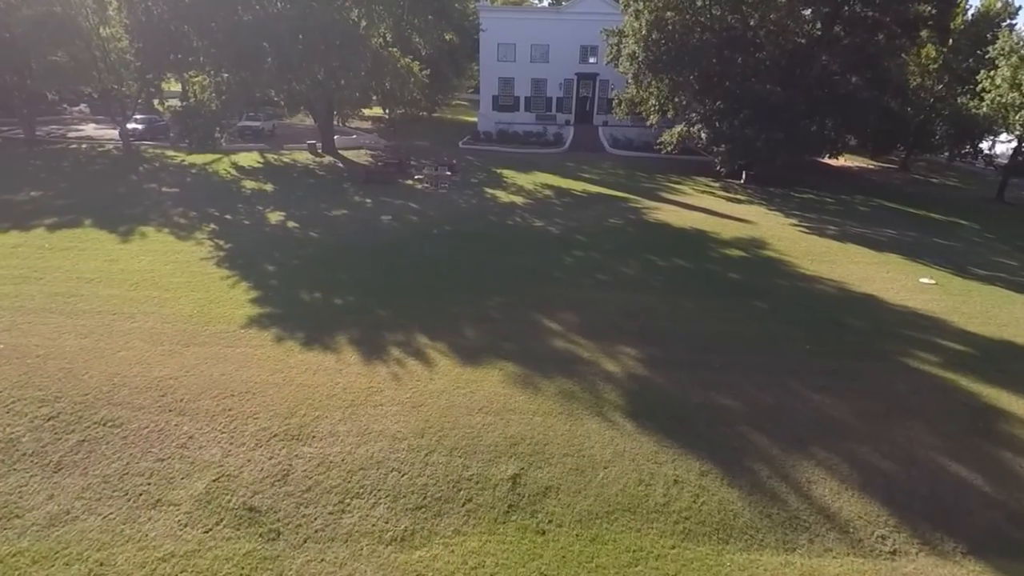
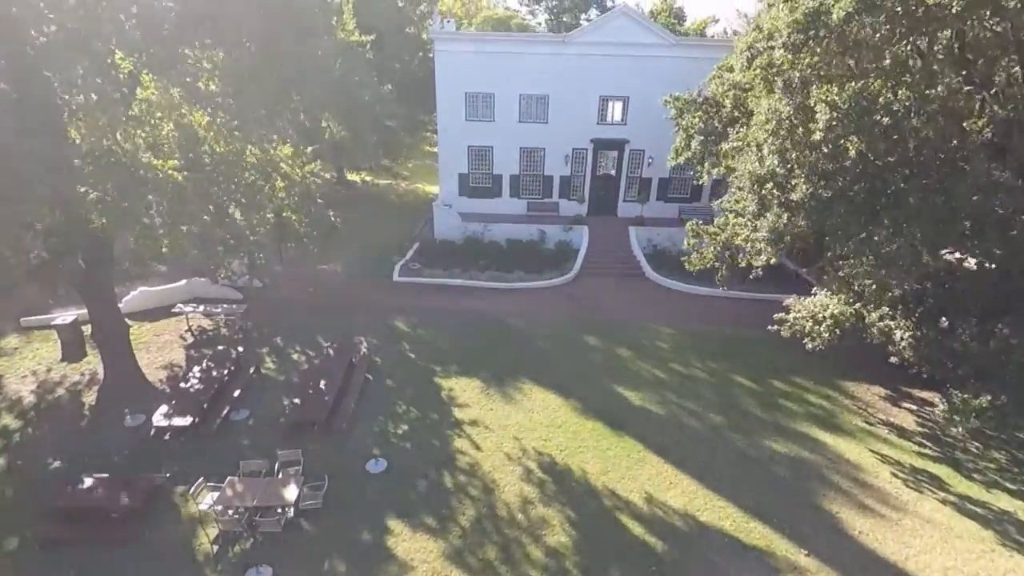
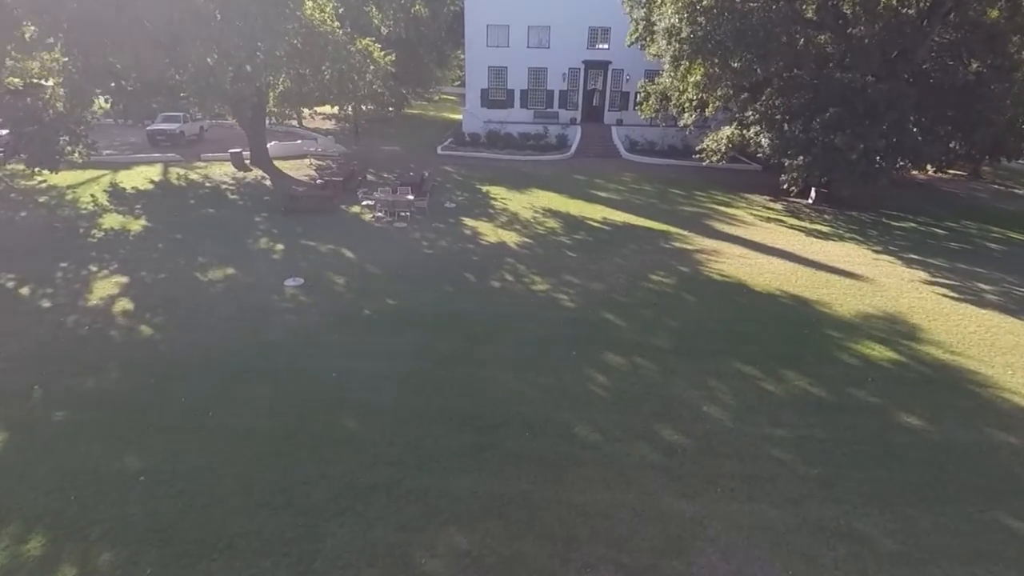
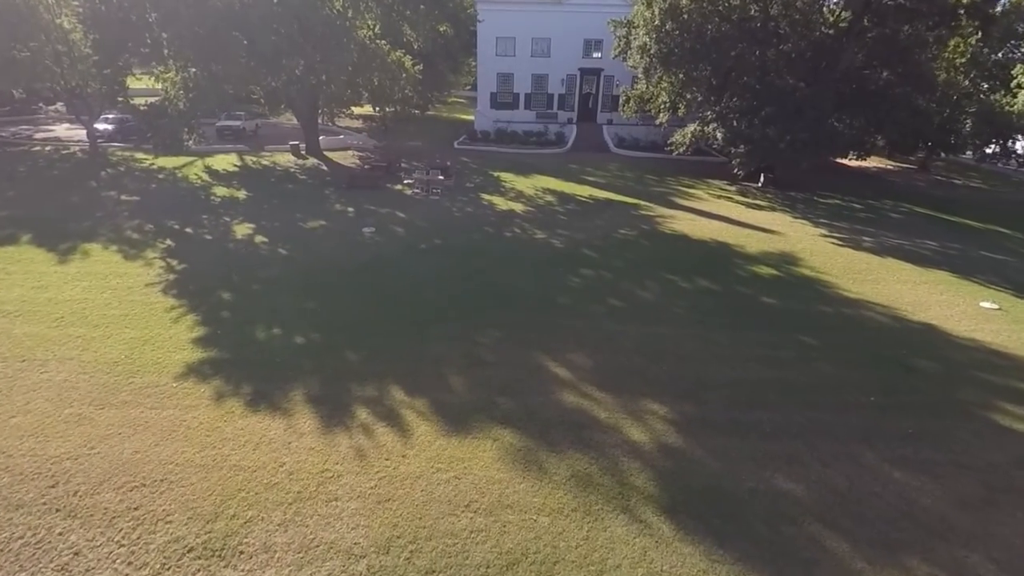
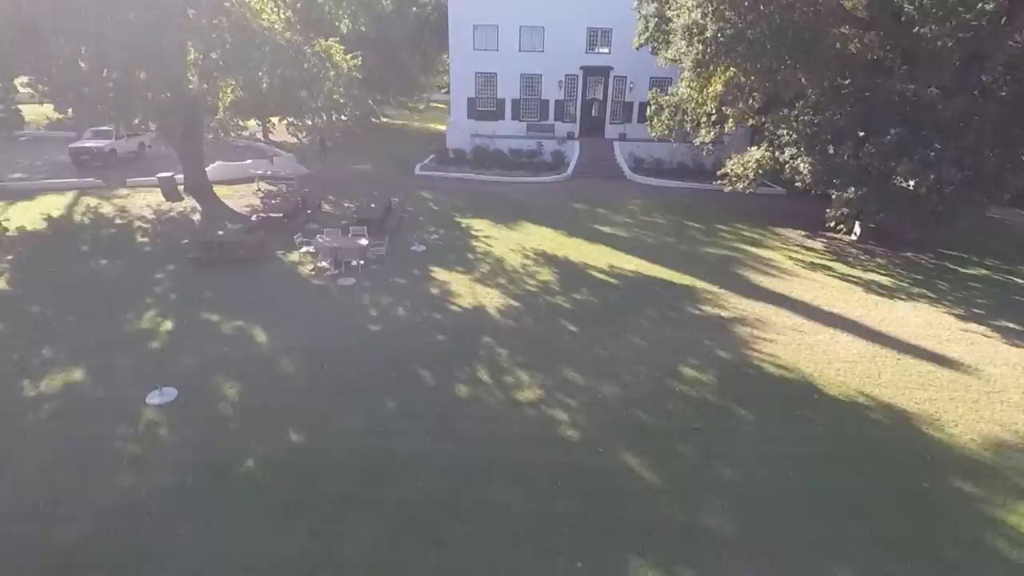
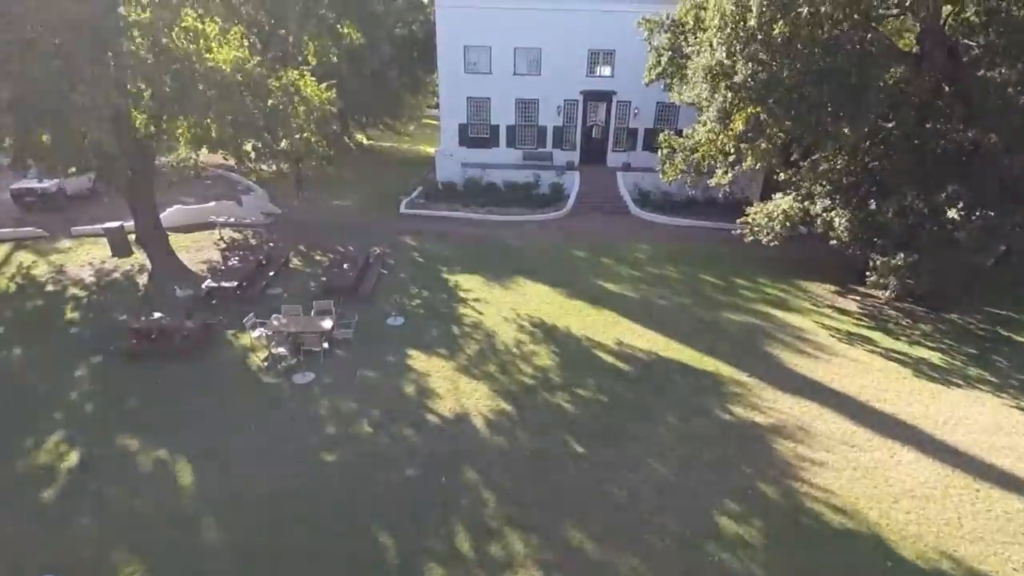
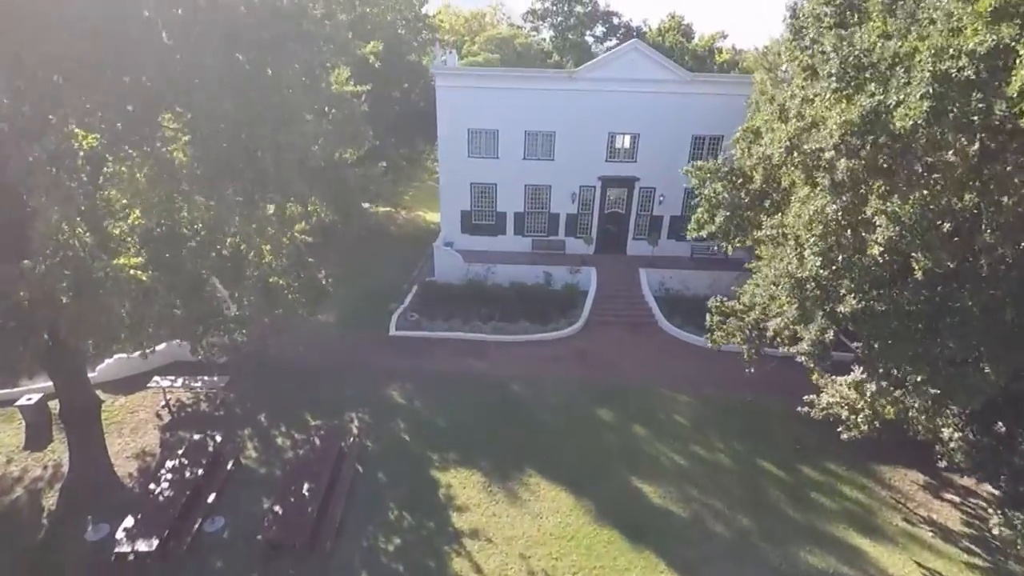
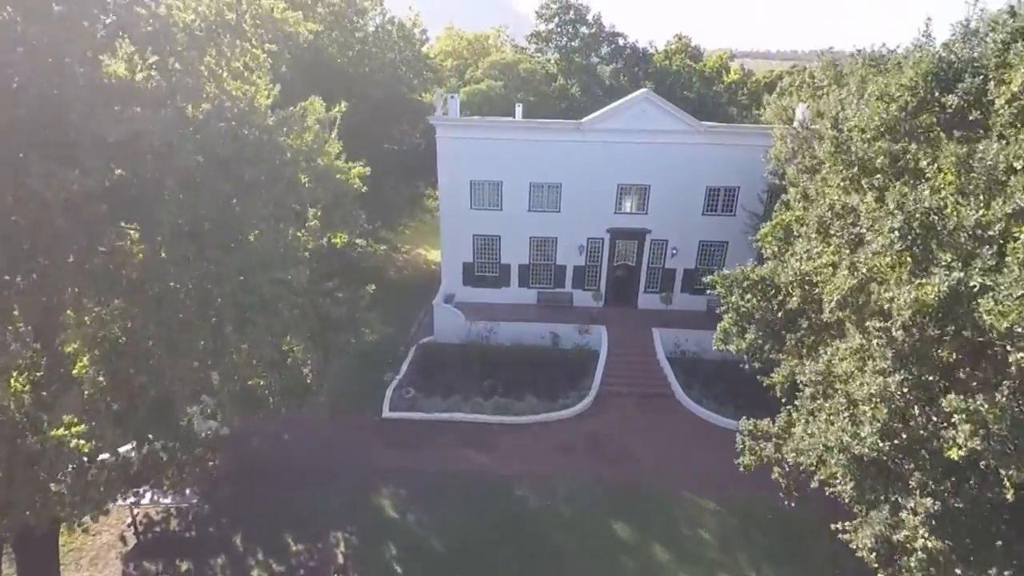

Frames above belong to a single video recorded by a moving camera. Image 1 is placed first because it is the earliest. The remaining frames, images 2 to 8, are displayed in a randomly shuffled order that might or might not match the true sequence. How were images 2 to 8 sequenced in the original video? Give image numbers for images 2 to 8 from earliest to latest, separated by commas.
4, 3, 5, 6, 2, 7, 8
